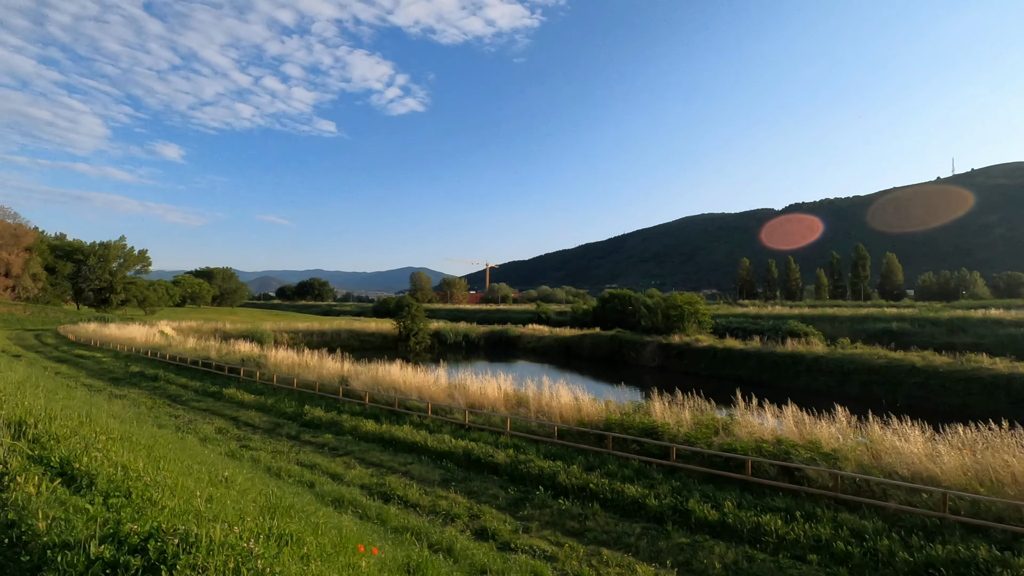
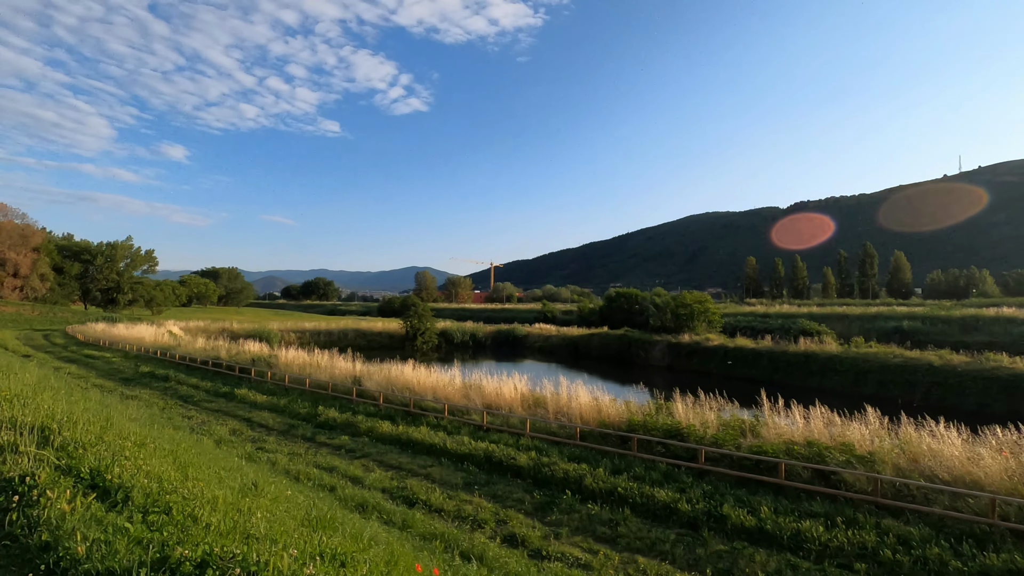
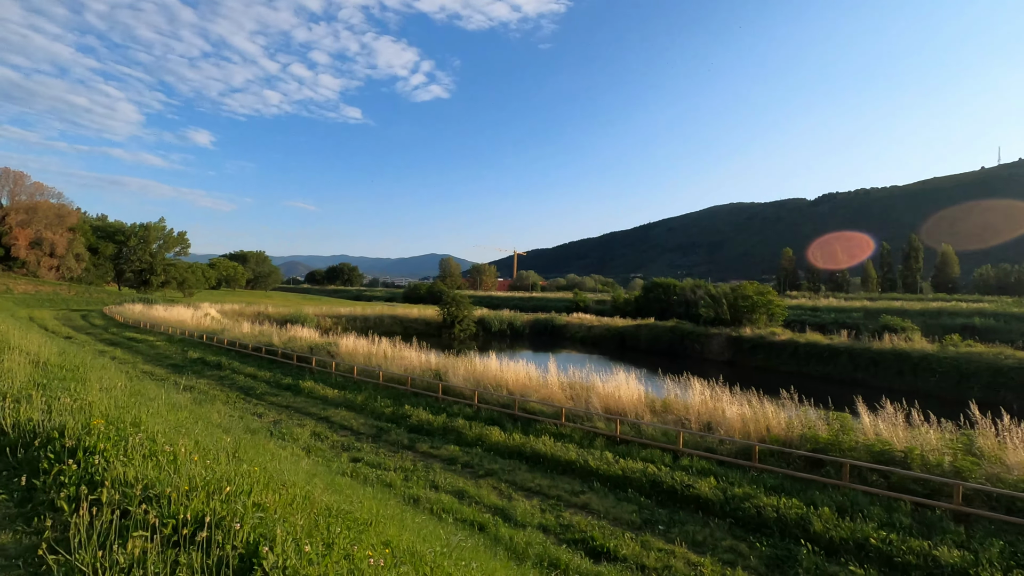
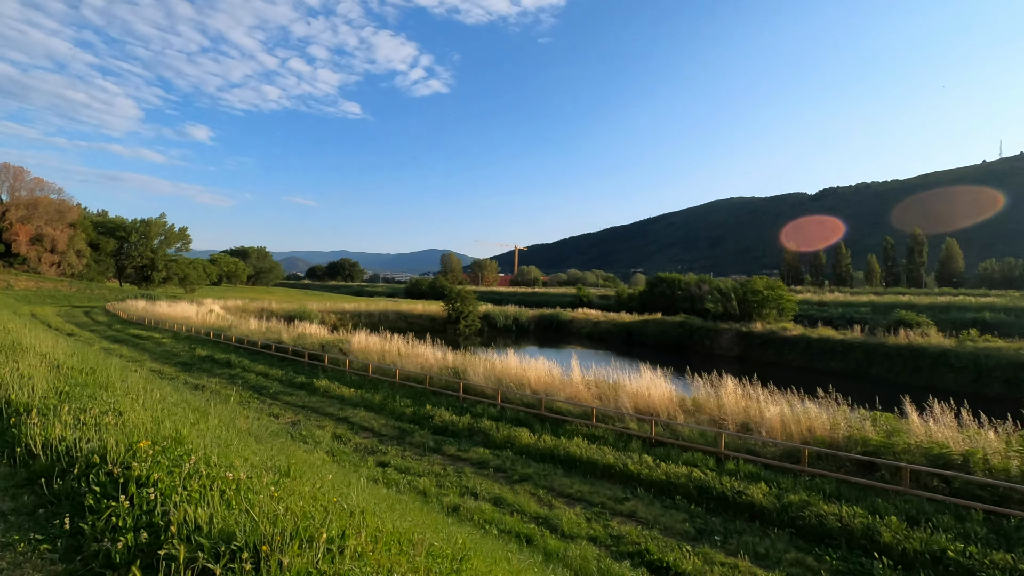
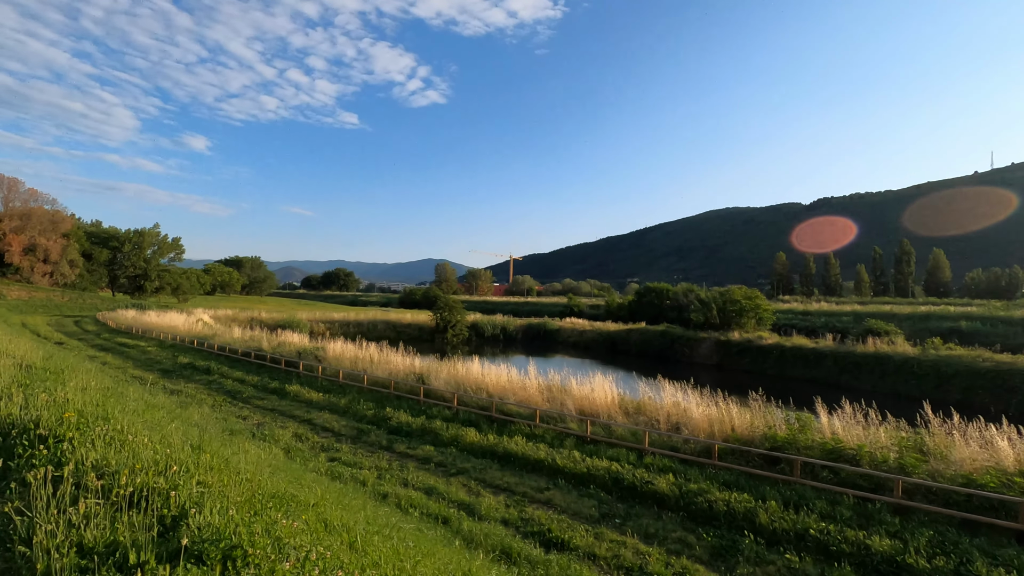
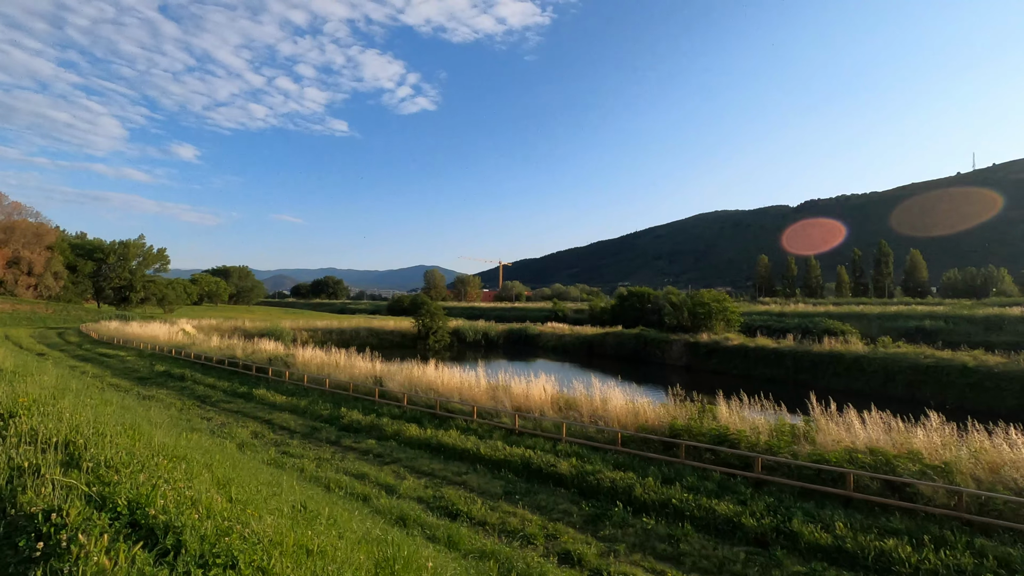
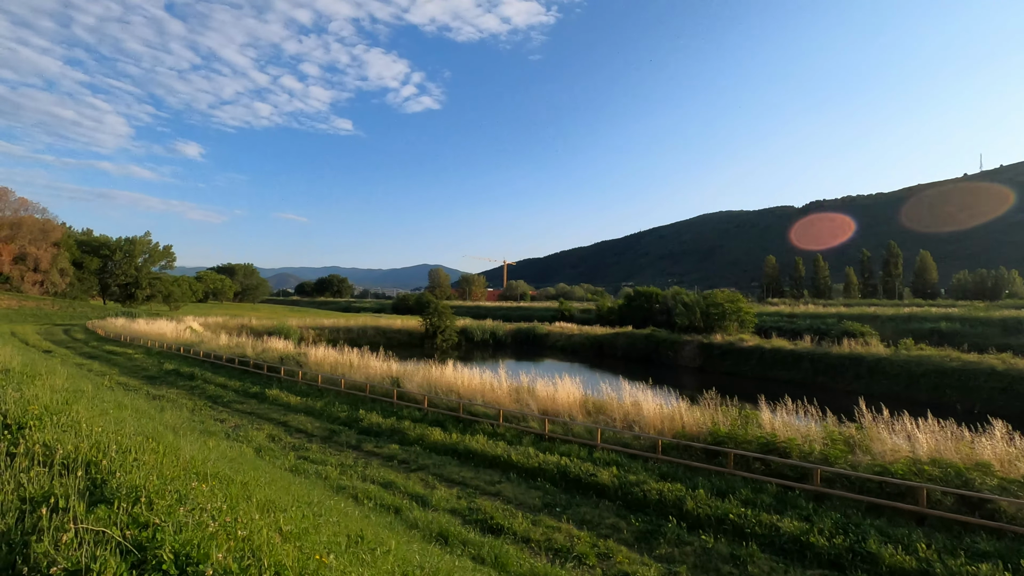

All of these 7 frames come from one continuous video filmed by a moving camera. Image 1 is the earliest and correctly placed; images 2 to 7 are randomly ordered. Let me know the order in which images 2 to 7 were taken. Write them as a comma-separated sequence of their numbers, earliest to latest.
2, 6, 7, 5, 3, 4
